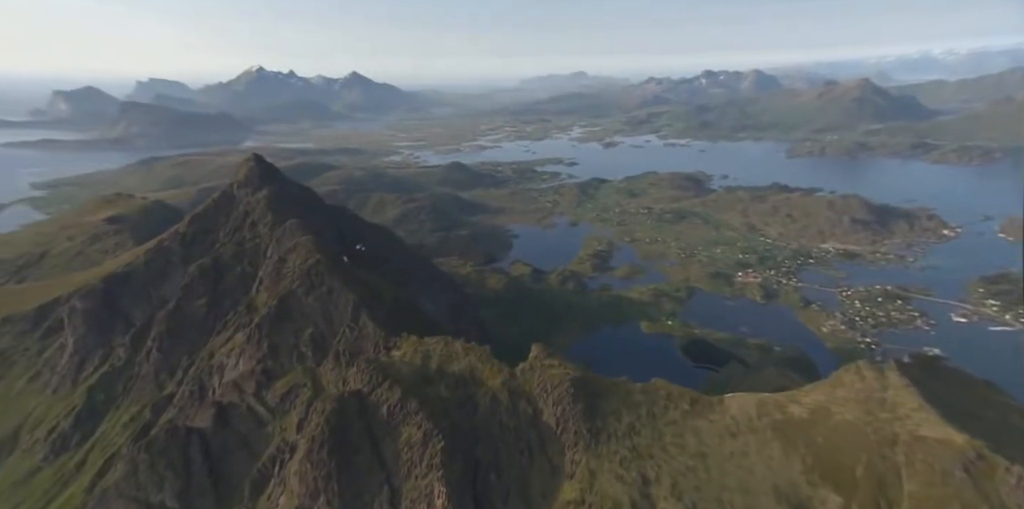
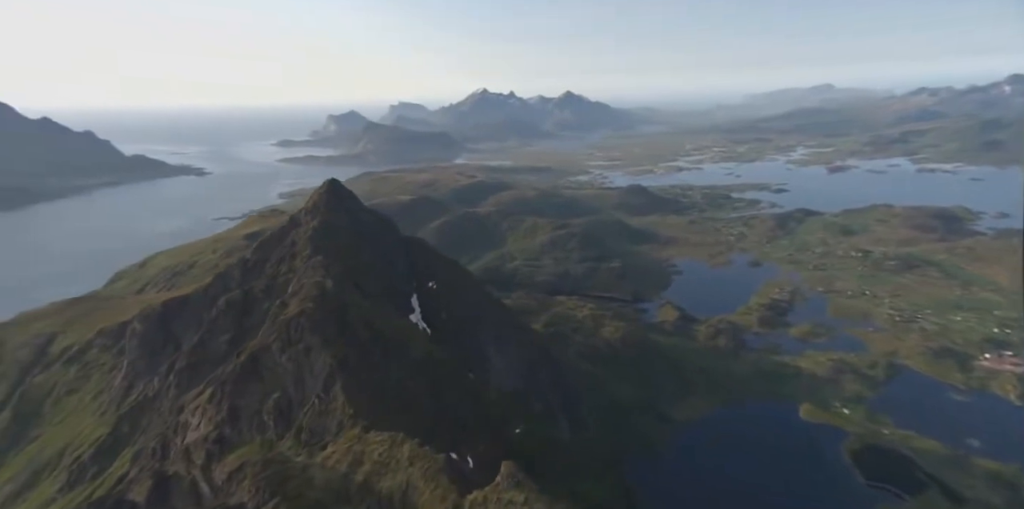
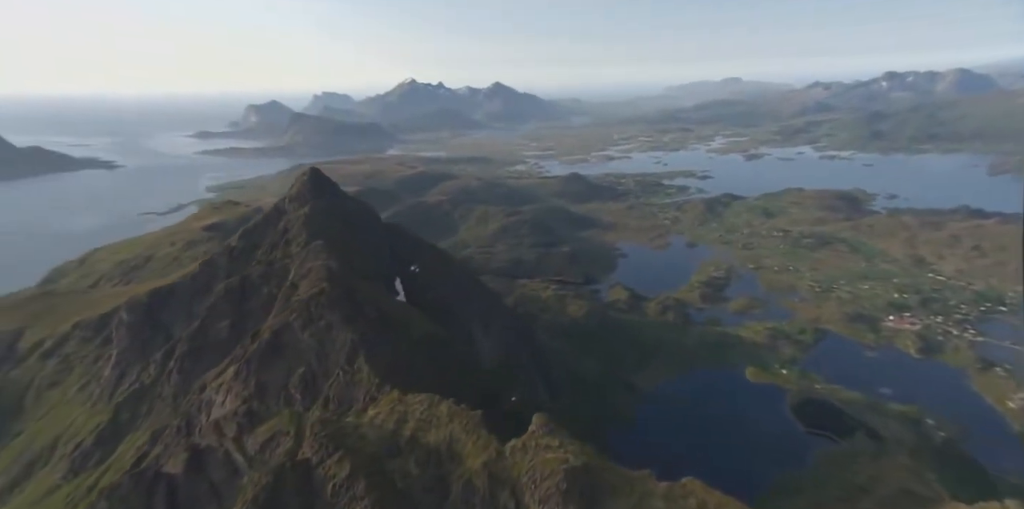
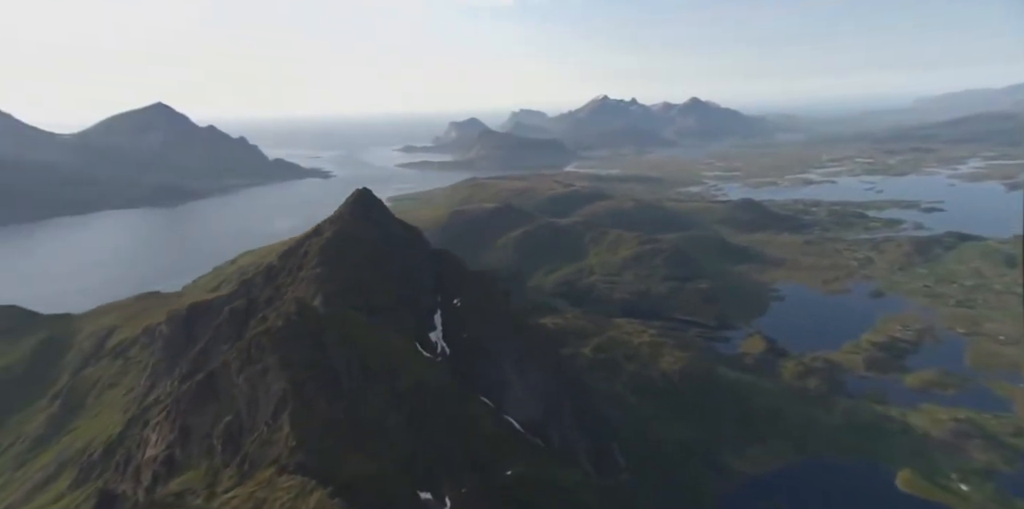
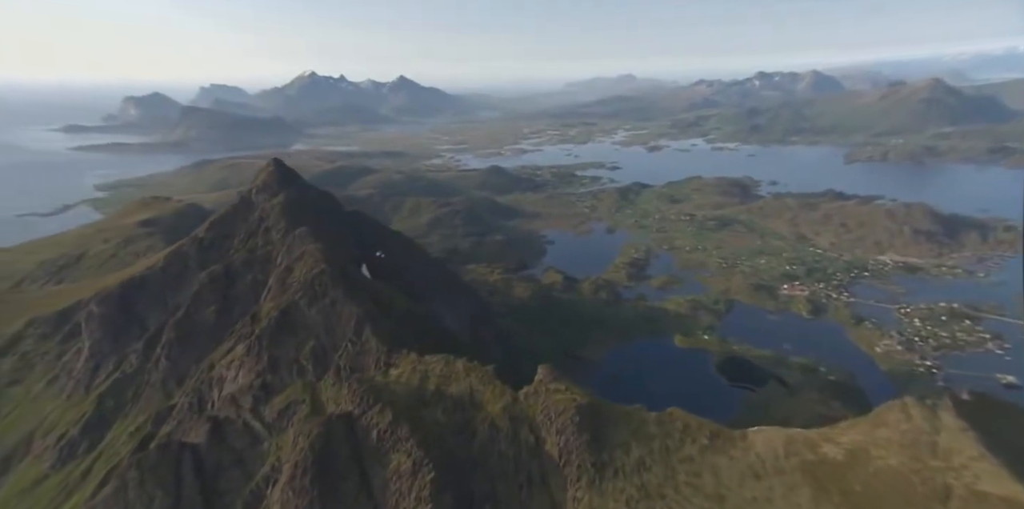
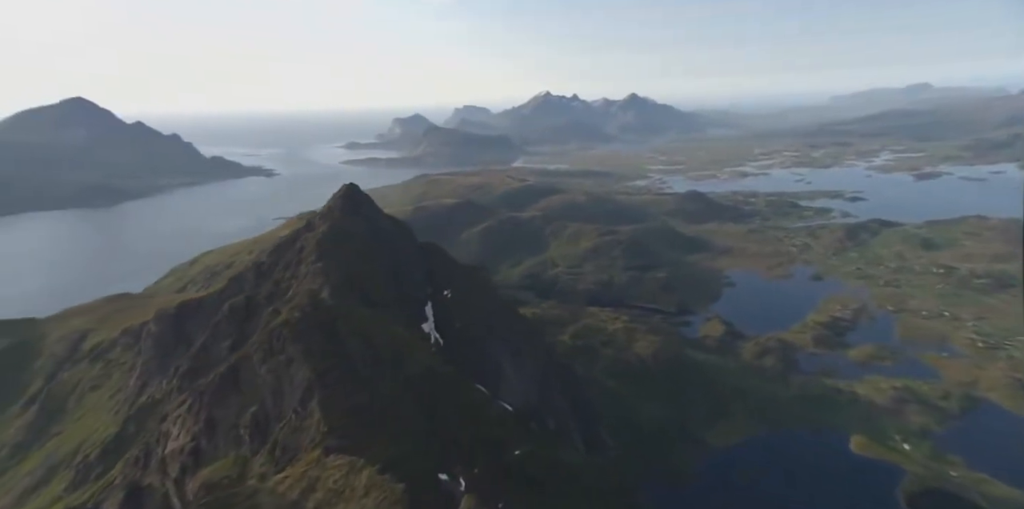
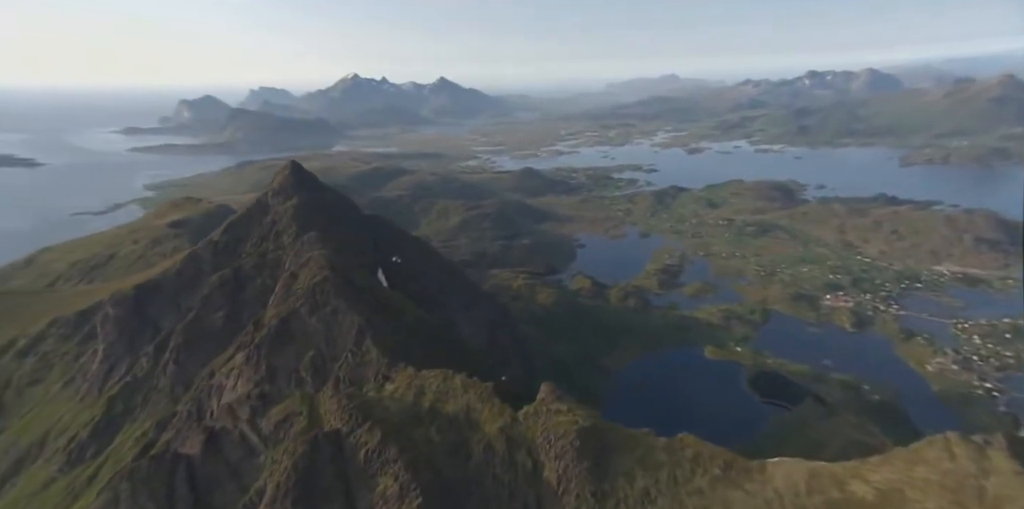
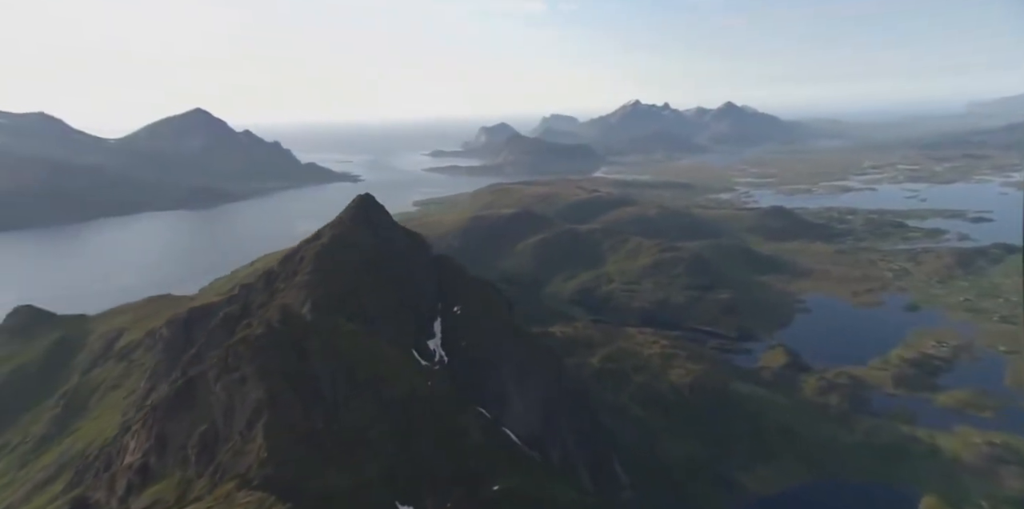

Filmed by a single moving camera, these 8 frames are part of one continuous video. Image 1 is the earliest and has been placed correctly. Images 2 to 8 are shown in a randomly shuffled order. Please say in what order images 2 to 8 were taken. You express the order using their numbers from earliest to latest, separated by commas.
5, 7, 3, 2, 6, 4, 8
